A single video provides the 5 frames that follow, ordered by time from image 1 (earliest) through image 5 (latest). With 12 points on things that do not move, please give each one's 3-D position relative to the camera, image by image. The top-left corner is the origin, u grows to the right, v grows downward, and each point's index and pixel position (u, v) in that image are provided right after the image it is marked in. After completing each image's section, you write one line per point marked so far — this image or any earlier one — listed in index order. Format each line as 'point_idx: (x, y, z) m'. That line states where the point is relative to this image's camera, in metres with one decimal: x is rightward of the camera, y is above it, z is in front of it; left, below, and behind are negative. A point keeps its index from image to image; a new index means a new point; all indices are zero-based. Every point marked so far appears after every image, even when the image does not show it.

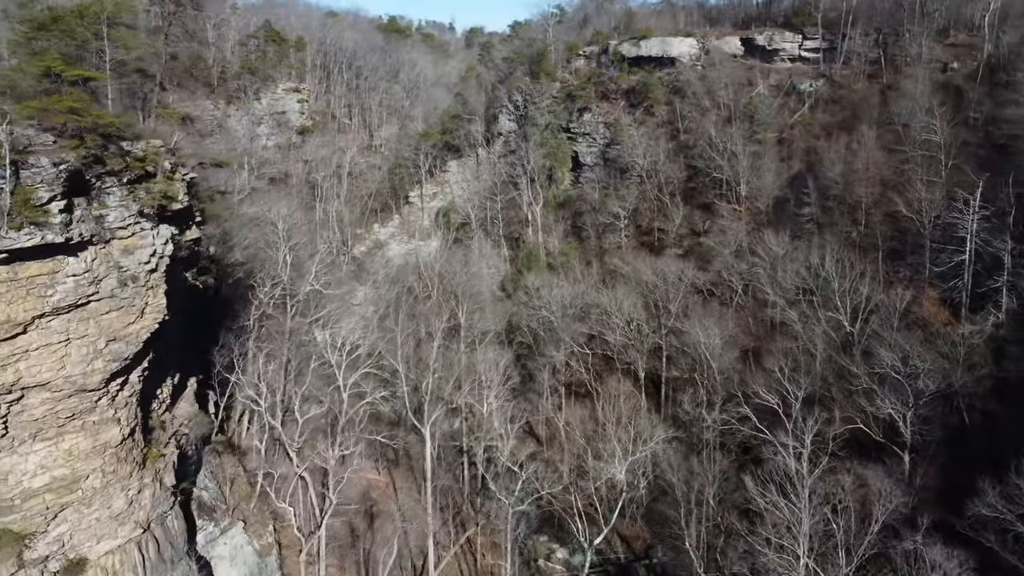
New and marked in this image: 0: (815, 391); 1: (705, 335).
0: (+6.4, -2.2, +17.0) m
1: (+4.6, -1.2, +19.5) m
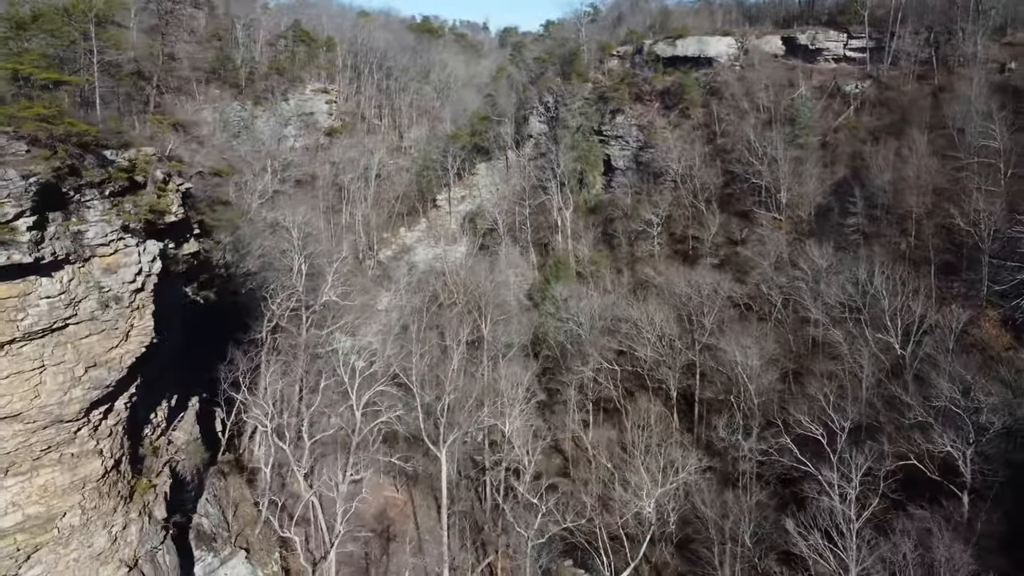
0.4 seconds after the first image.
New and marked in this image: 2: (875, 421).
0: (+6.8, -2.6, +15.7) m
1: (+5.2, -1.6, +18.3) m
2: (+7.1, -2.6, +15.9) m
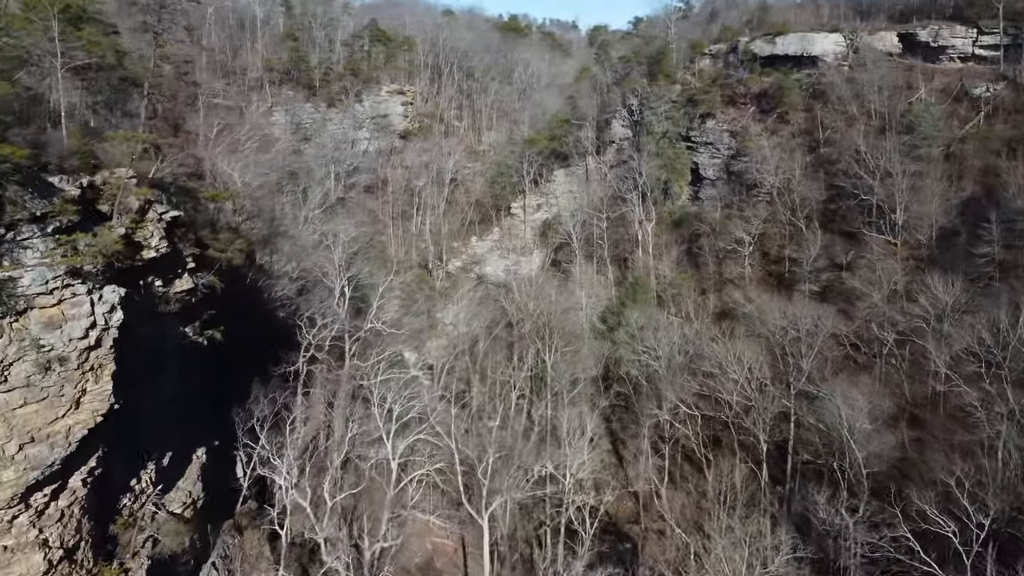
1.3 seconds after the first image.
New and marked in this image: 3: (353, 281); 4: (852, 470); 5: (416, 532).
0: (+7.6, -3.4, +12.5) m
1: (+6.3, -2.4, +15.3) m
2: (+8.0, -3.5, +12.7) m
3: (-3.8, +0.2, +19.5) m
4: (+6.7, -3.6, +15.8) m
5: (-2.4, -6.0, +19.8) m
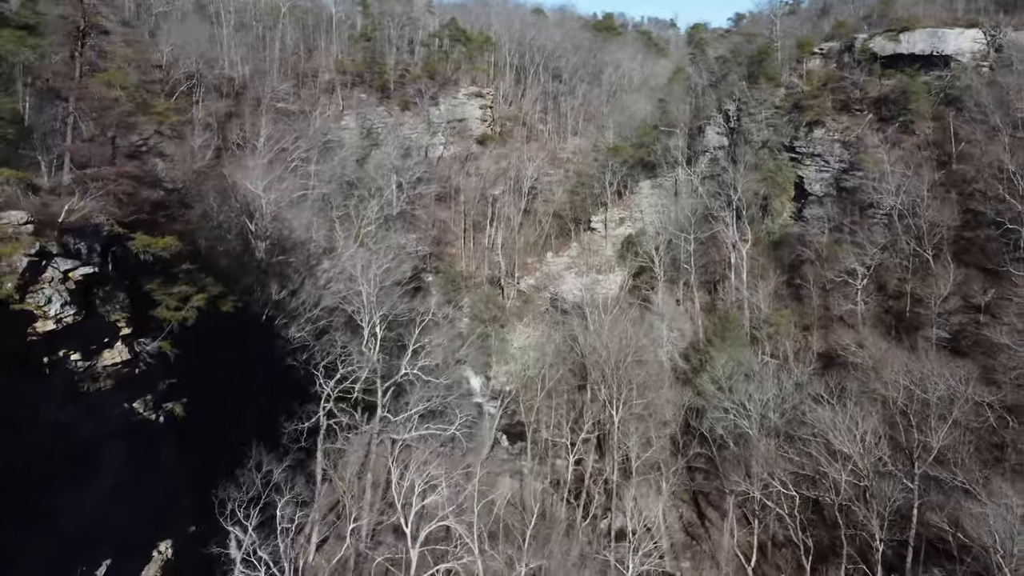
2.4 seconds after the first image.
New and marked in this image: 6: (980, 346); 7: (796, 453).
0: (+7.9, -4.5, +8.8) m
1: (+7.0, -3.4, +11.7) m
2: (+8.3, -4.6, +8.9) m
3: (-2.5, -0.6, +17.0) m
4: (+7.4, -4.6, +12.2) m
5: (-1.2, -6.8, +17.2) m
6: (+10.5, -1.3, +18.1) m
7: (+5.9, -3.3, +16.7) m
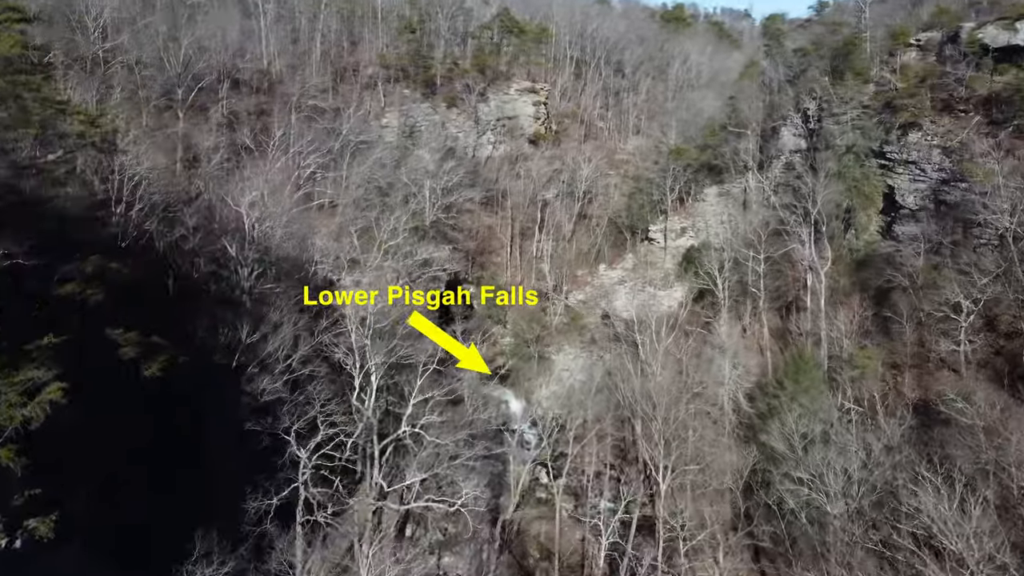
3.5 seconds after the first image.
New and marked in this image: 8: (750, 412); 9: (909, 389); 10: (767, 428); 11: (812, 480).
0: (+7.7, -5.4, +5.4) m
1: (+7.0, -4.3, +8.3) m
2: (+8.0, -5.5, +5.5) m
3: (-2.1, -1.2, +14.3) m
4: (+7.3, -5.5, +8.8) m
5: (-0.9, -7.4, +14.5) m
6: (+11.0, -2.2, +14.4) m
7: (+6.2, -4.1, +13.4) m
8: (+5.5, -2.9, +19.0) m
9: (+9.5, -2.4, +19.4) m
10: (+5.6, -3.0, +17.6) m
11: (+5.3, -3.4, +14.5) m
